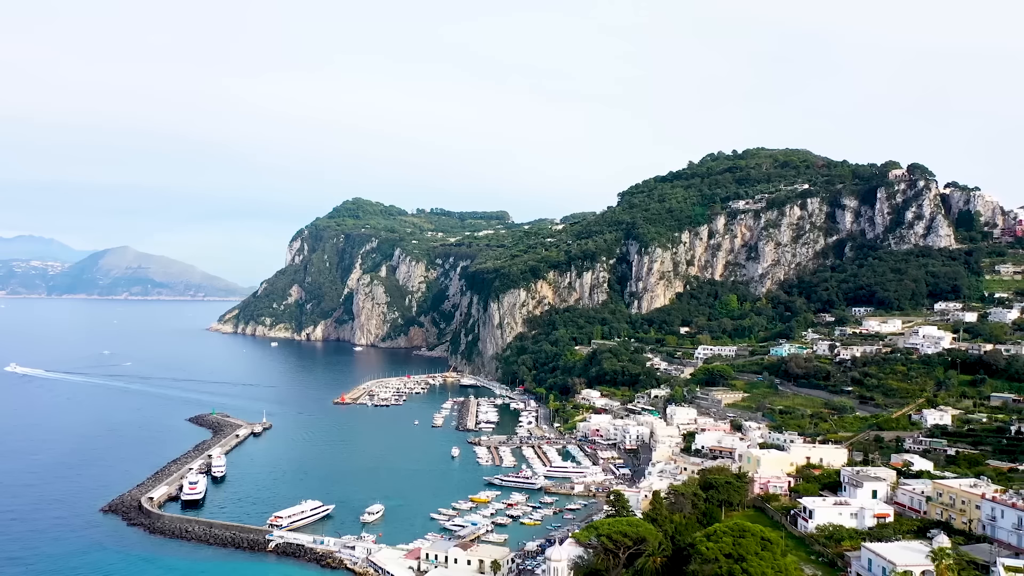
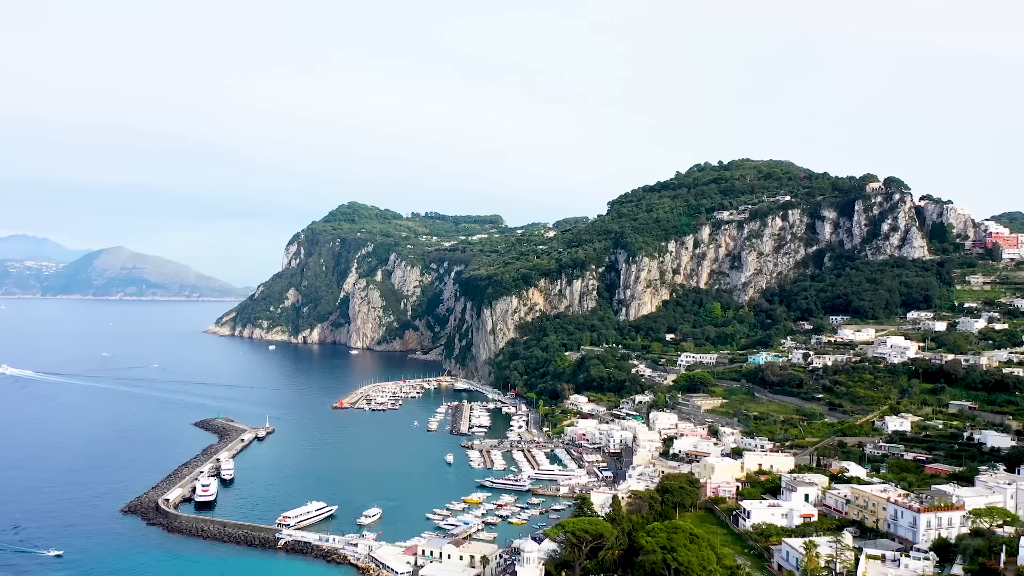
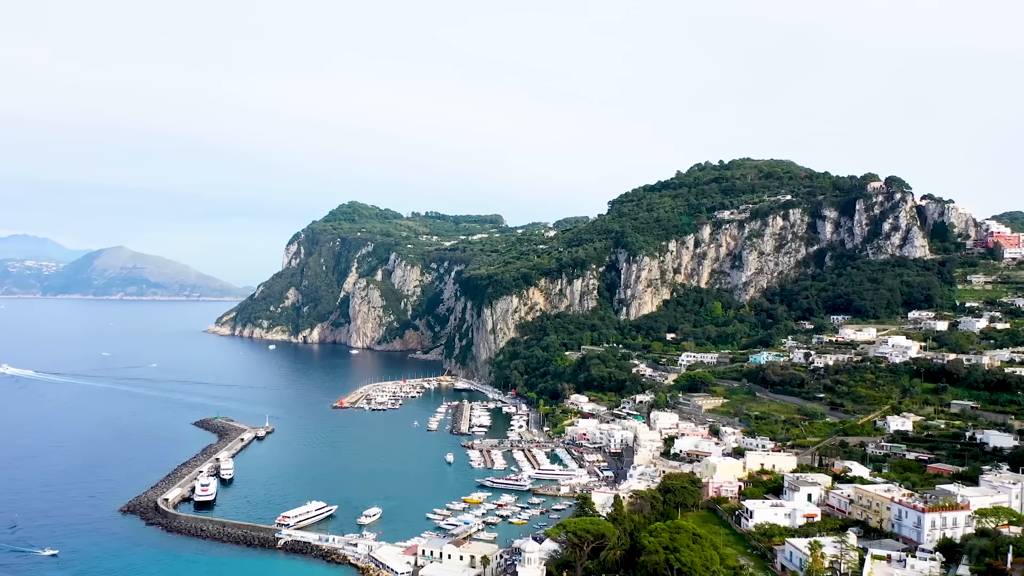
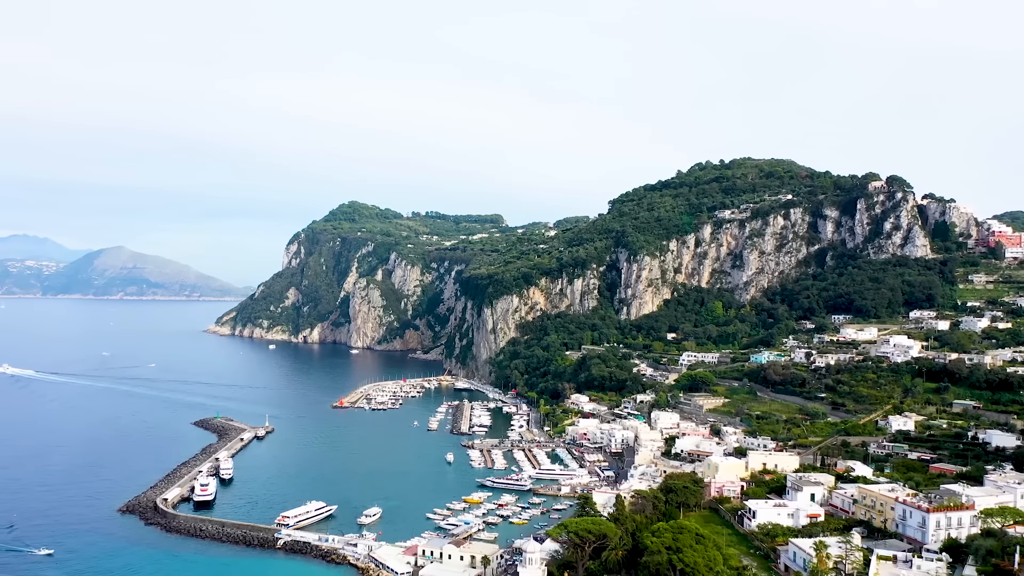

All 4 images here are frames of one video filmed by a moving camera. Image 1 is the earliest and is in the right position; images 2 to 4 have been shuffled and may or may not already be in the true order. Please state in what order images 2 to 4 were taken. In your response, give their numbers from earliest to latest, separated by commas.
4, 3, 2
